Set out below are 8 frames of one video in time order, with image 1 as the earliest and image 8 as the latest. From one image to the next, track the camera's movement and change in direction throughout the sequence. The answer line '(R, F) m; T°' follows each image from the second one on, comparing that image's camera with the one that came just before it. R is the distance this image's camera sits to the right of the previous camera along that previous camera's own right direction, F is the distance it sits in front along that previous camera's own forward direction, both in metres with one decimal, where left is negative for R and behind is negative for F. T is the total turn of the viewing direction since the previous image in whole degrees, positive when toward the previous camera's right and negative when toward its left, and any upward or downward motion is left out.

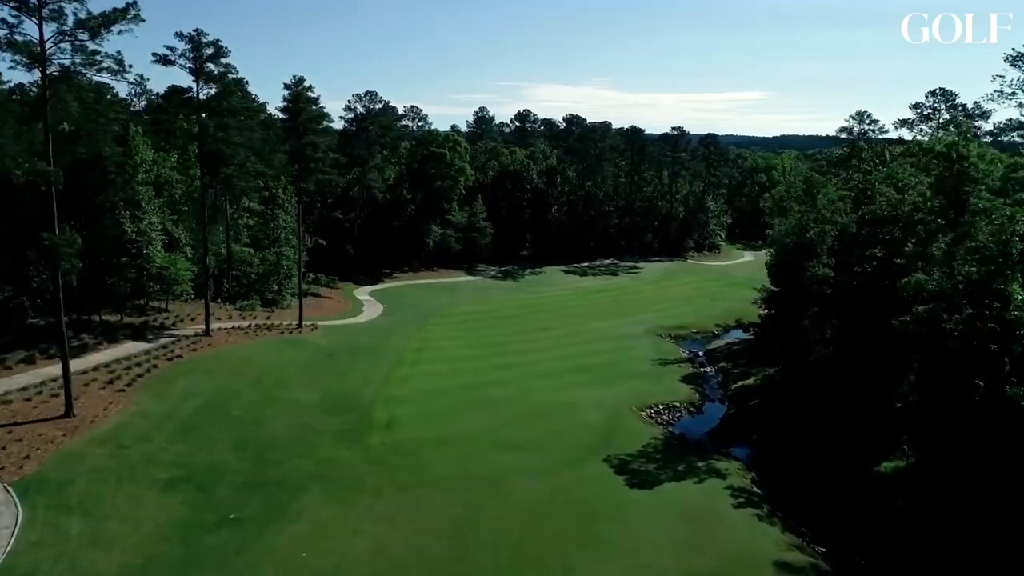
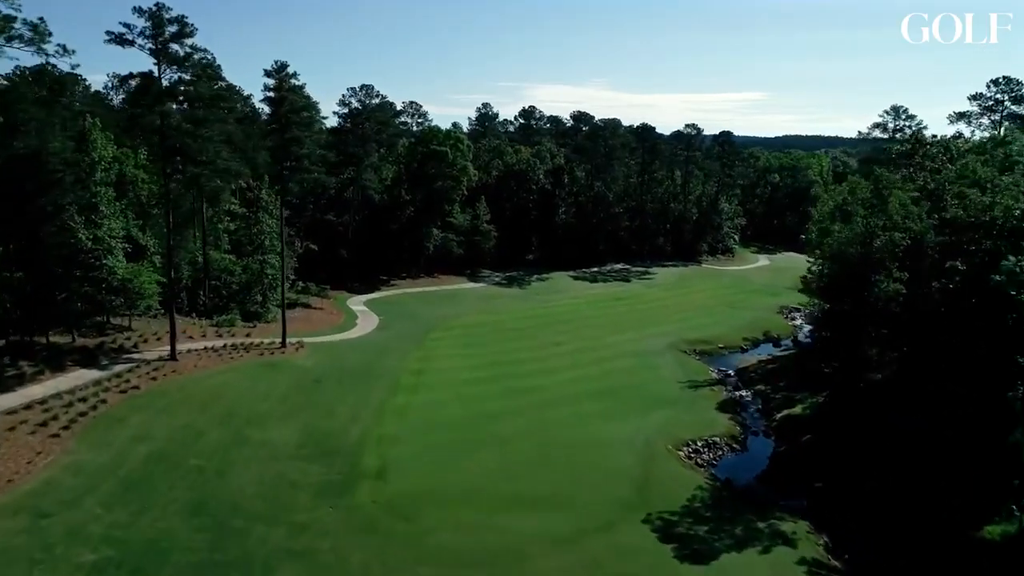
(-0.5, +4.4) m; 0°
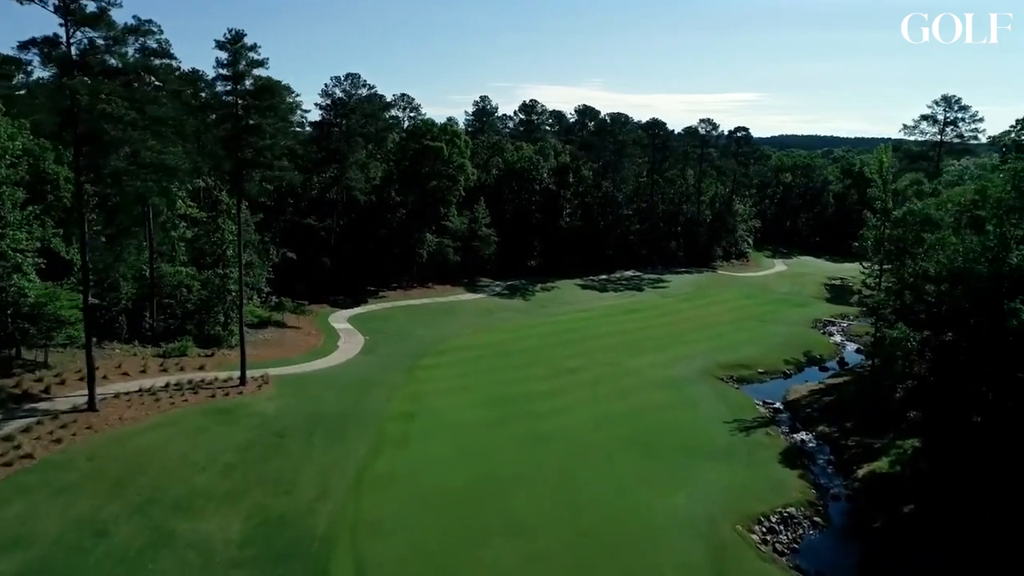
(-0.6, +6.2) m; 0°
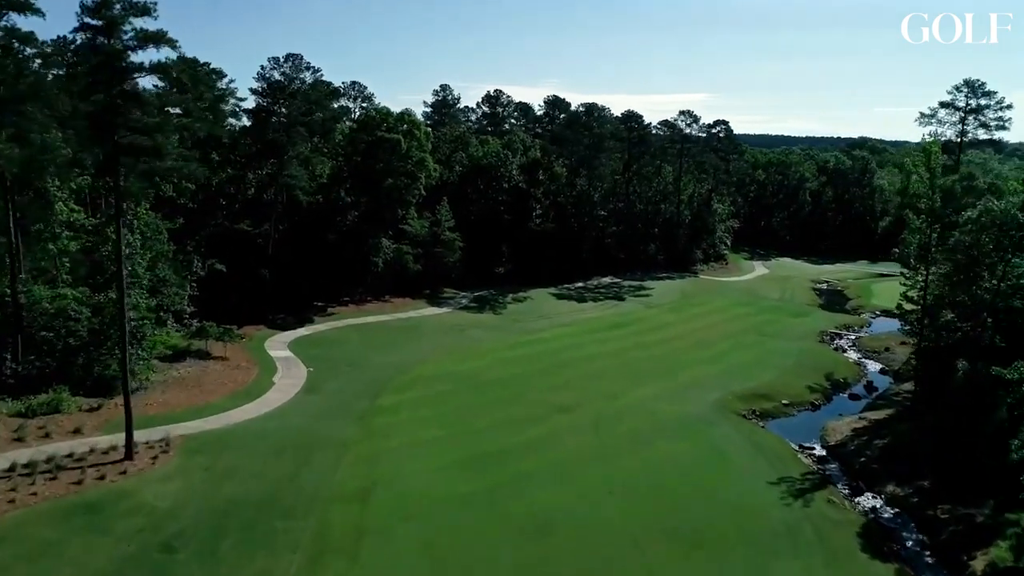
(-0.8, +6.9) m; +3°
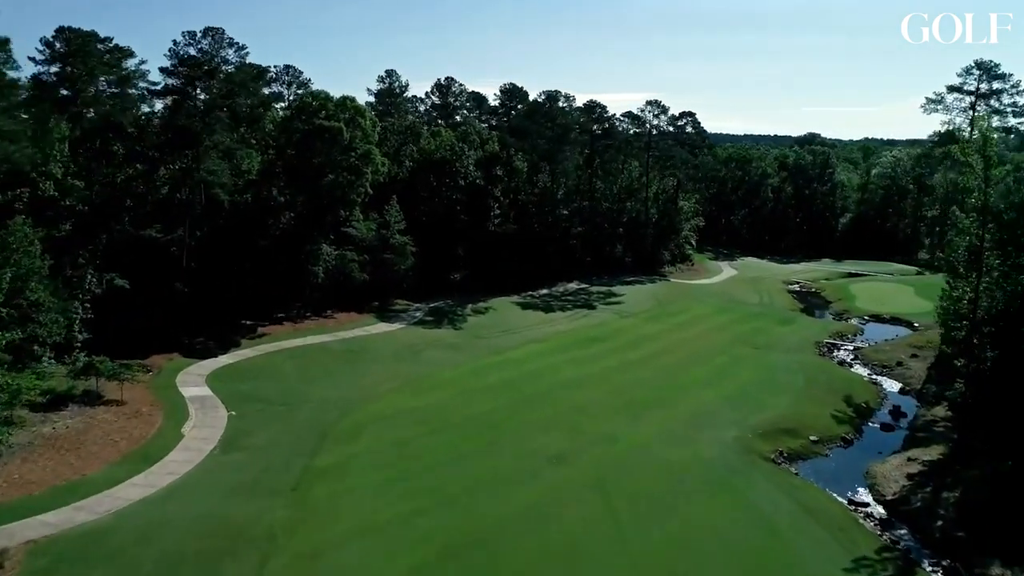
(-0.9, +6.2) m; +4°
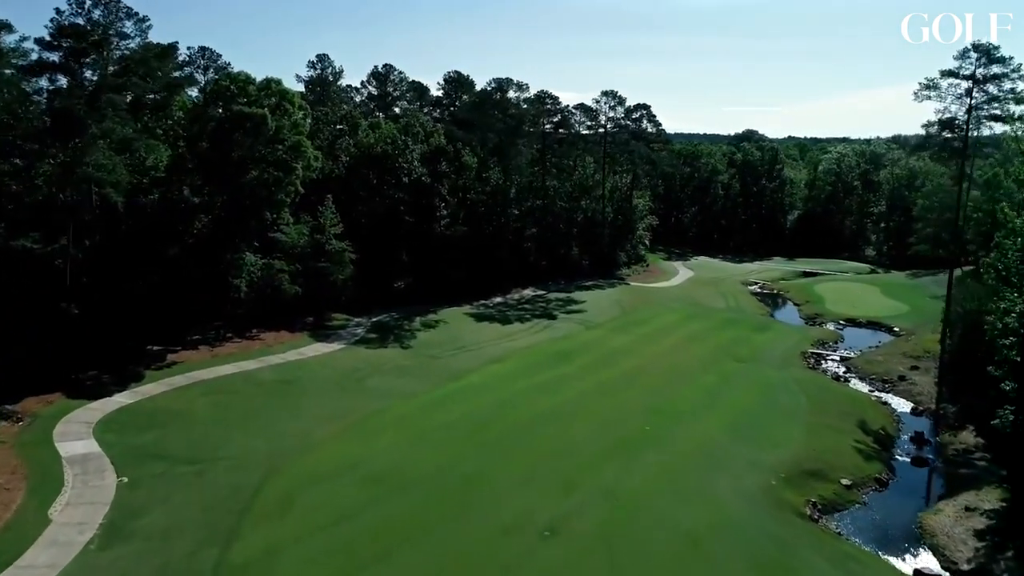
(-1.0, +5.4) m; +5°
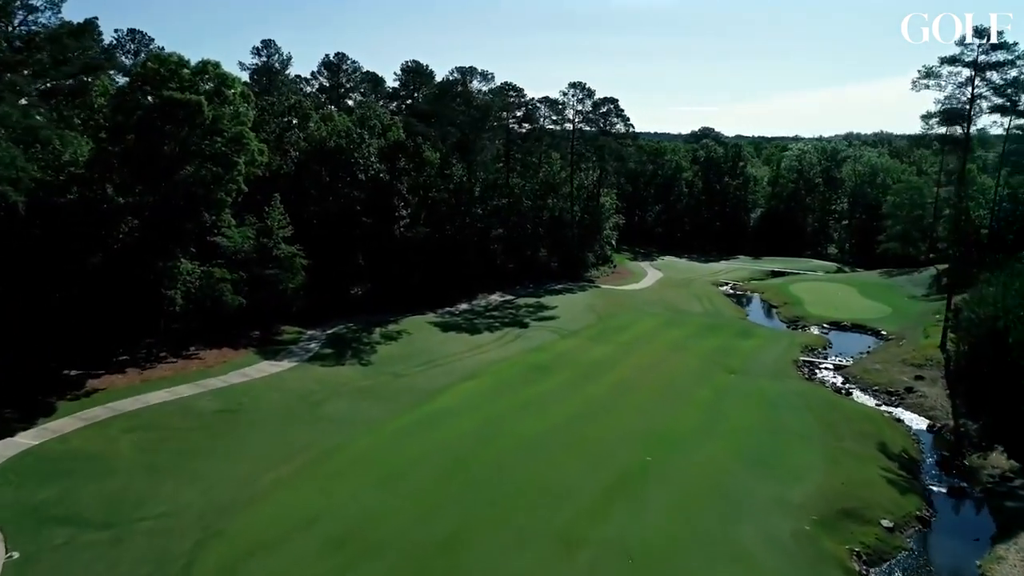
(-0.8, +3.7) m; +3°
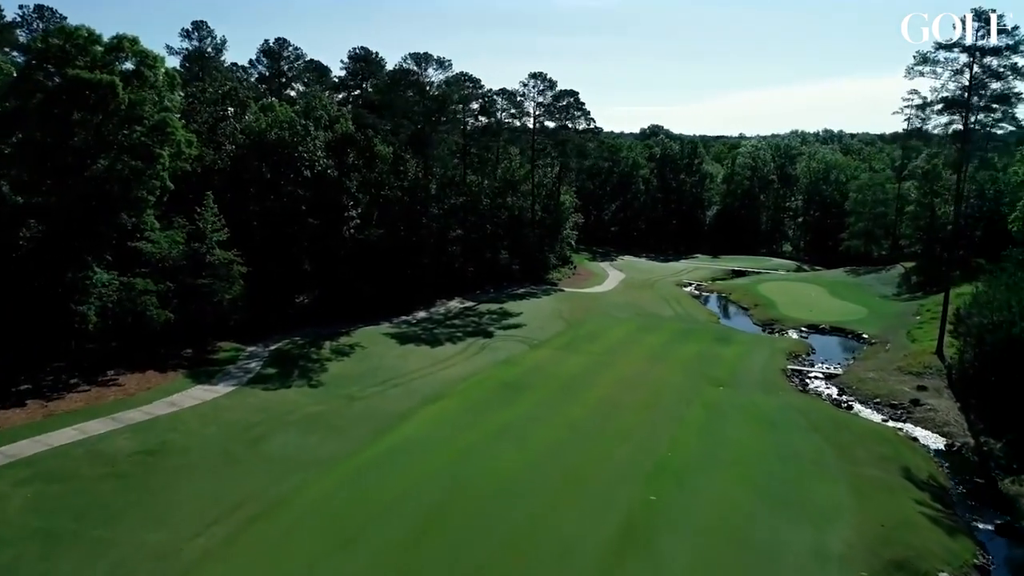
(-0.9, +3.7) m; +4°
